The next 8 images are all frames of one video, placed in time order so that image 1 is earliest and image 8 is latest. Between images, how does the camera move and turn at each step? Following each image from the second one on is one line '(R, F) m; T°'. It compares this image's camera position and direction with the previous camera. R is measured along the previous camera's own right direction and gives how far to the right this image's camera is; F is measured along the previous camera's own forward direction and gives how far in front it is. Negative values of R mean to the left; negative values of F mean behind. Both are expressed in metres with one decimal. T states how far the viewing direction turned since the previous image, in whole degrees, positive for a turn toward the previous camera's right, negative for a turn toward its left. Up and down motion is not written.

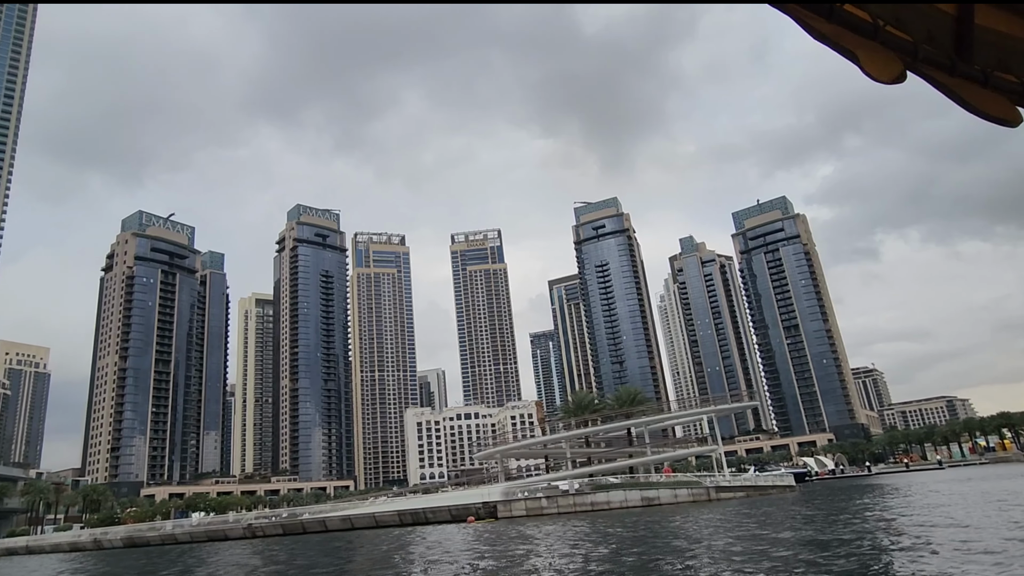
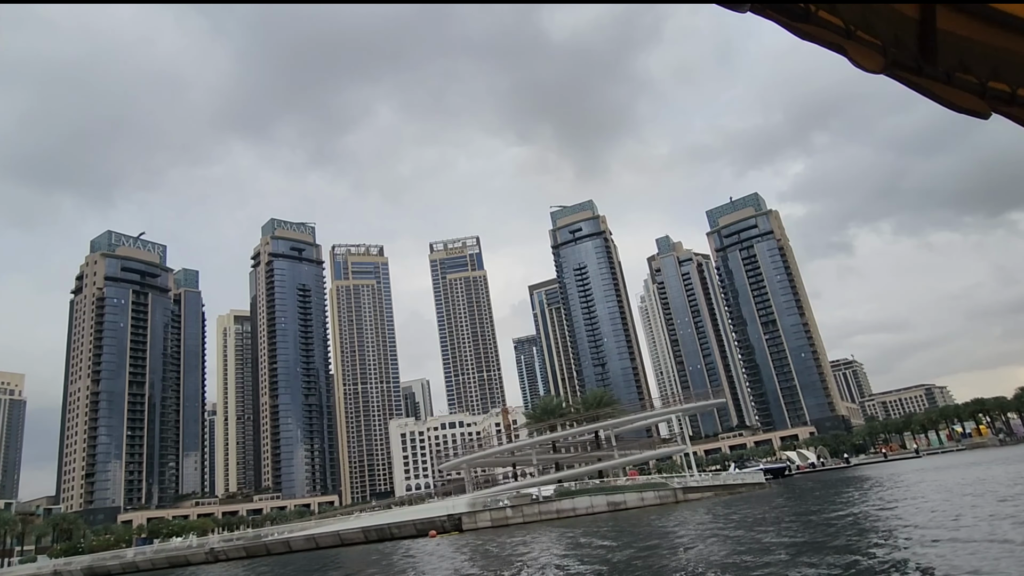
(+1.6, -0.1) m; +1°
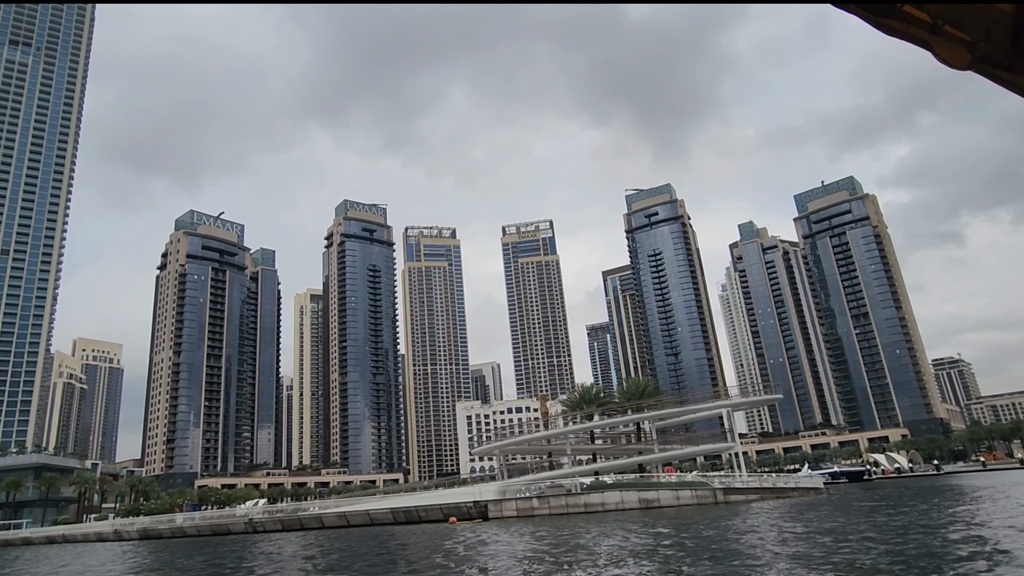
(+2.8, +2.0) m; -7°
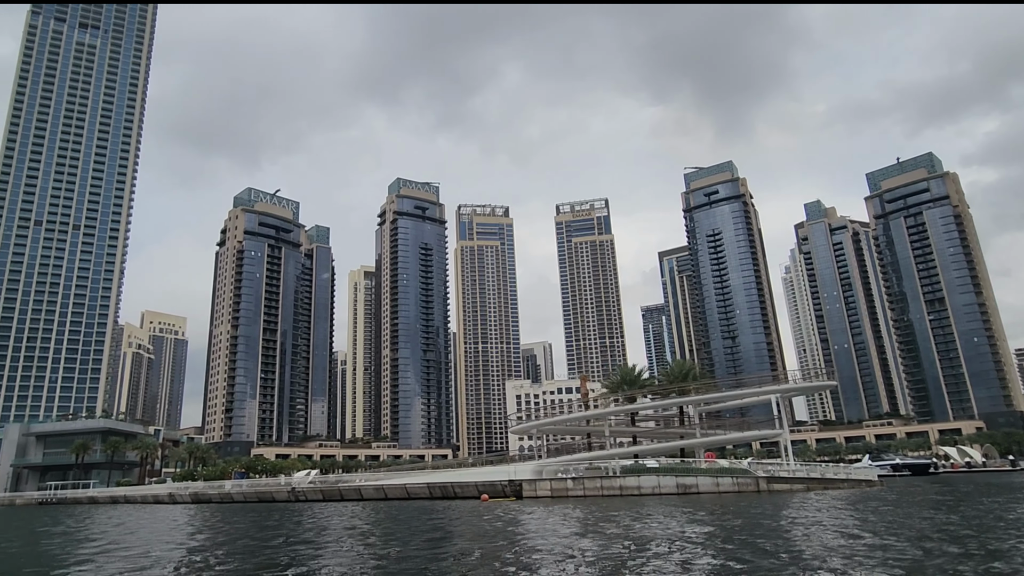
(+1.2, +1.2) m; -5°
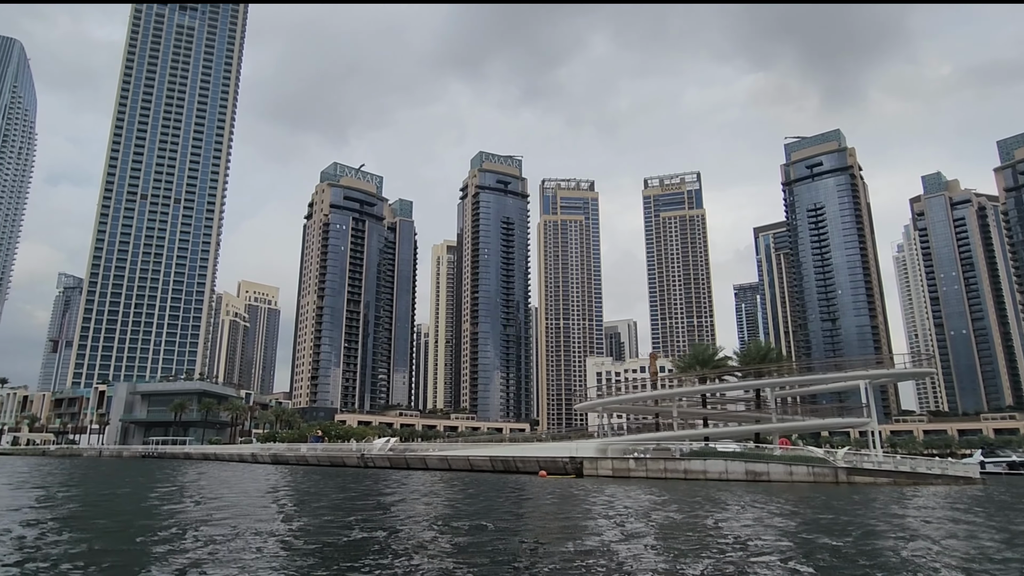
(+1.6, +1.8) m; -8°
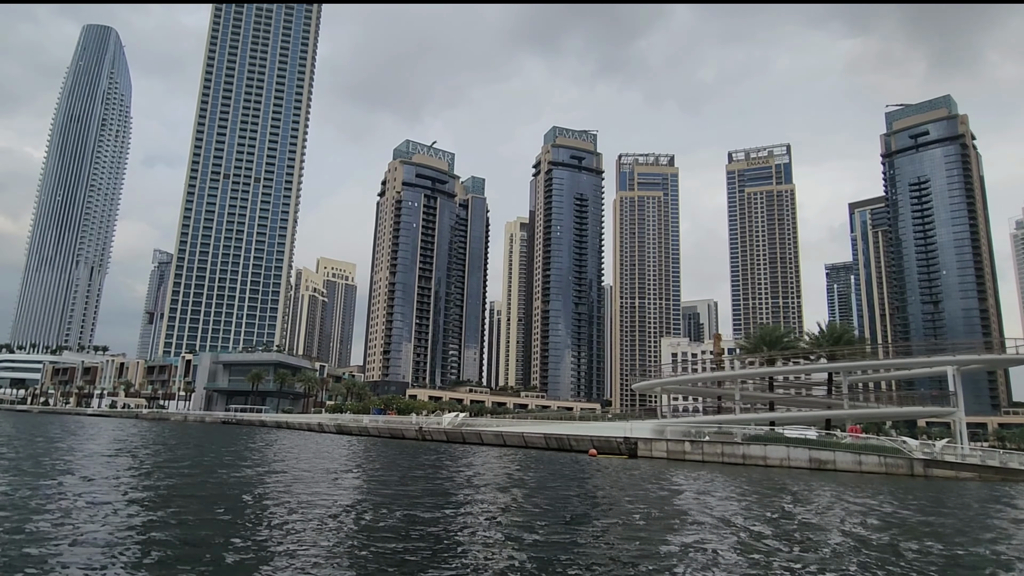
(+1.7, +1.5) m; -7°
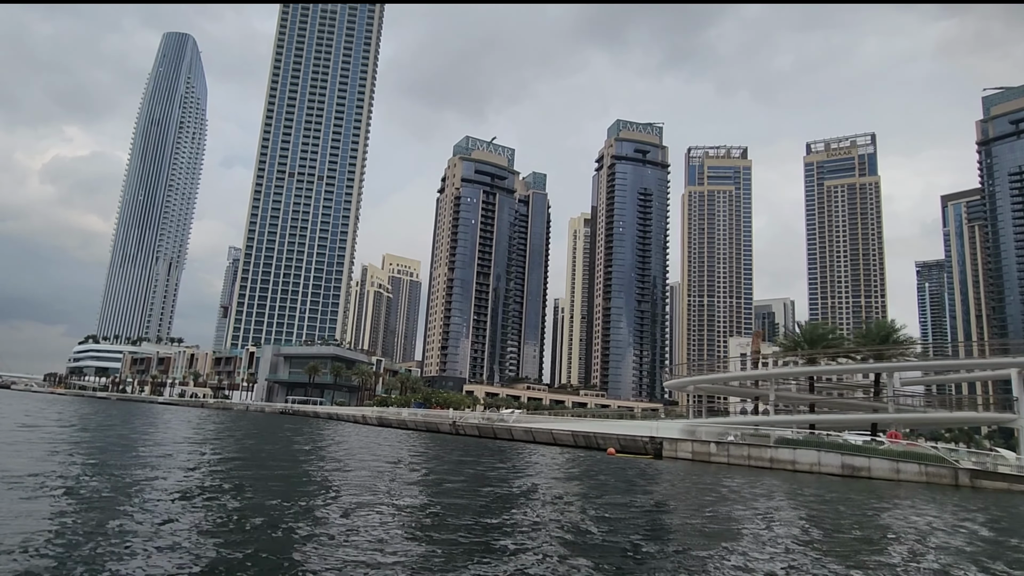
(+2.7, +1.2) m; -7°
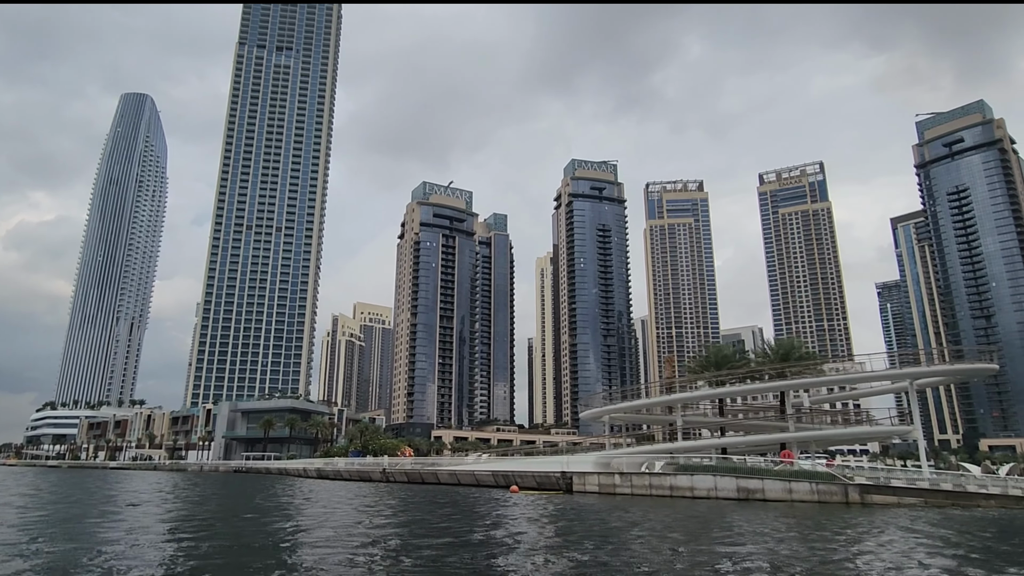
(+3.3, -0.6) m; +1°
